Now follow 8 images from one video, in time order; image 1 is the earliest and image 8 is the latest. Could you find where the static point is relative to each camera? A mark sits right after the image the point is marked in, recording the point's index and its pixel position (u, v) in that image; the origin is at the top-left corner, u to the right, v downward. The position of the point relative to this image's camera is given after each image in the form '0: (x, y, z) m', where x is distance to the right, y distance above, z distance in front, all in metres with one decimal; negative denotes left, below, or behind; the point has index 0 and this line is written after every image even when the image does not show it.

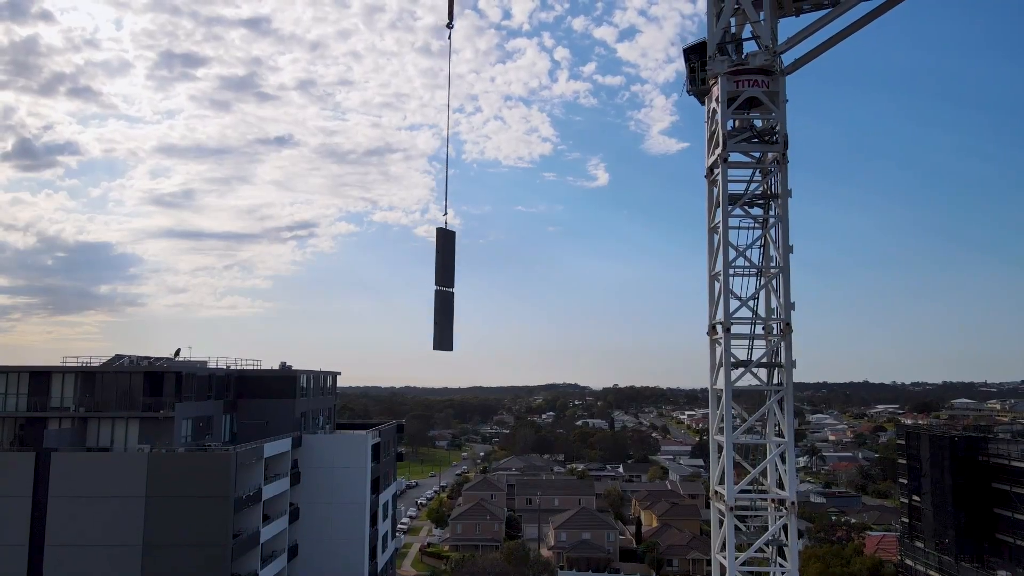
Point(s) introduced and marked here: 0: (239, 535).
0: (-7.7, -6.9, +19.1) m
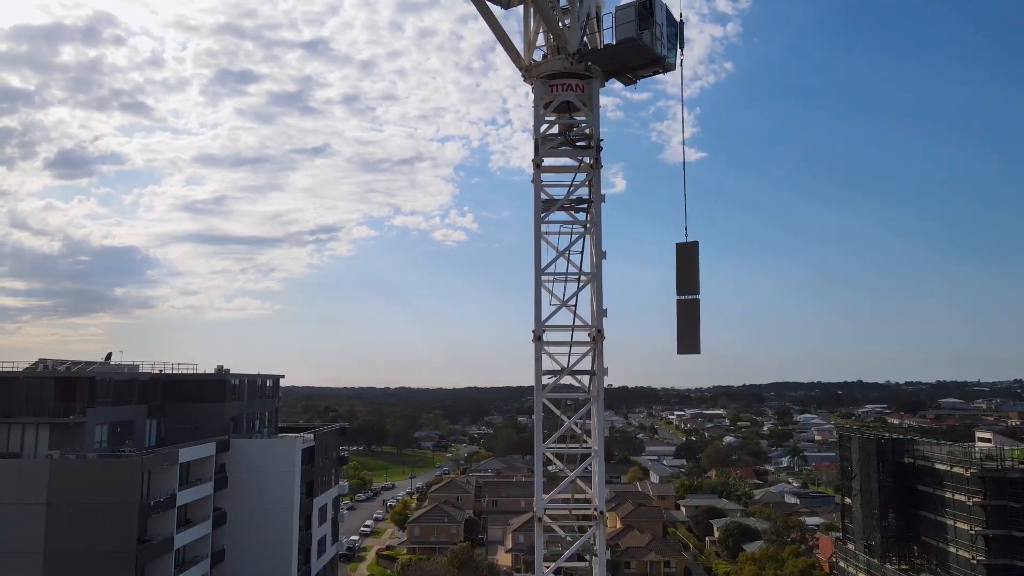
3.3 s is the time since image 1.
0: (-10.2, -7.0, +18.9) m
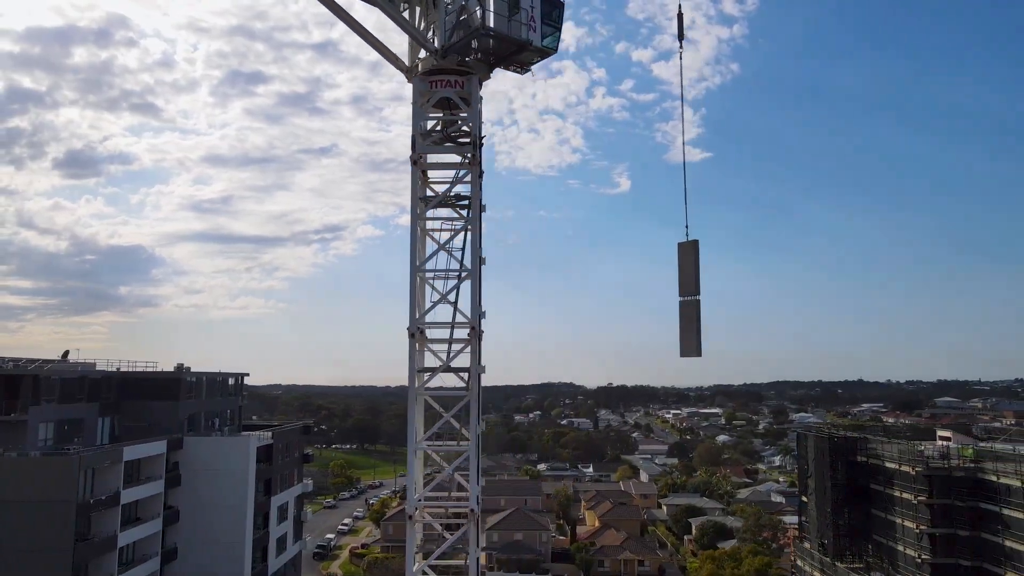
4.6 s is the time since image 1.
0: (-11.8, -7.0, +18.9) m
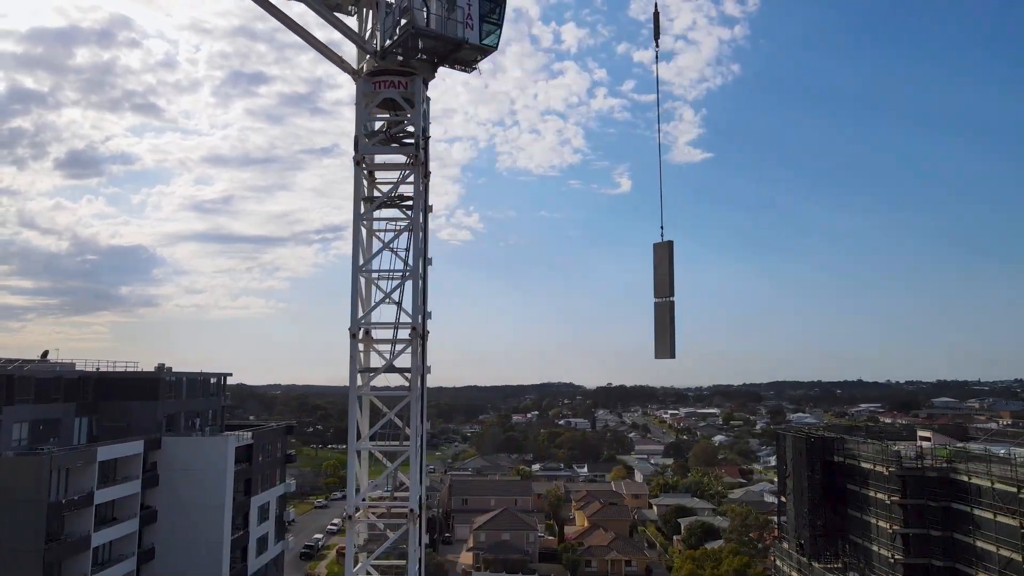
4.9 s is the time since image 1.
0: (-12.6, -7.0, +18.9) m
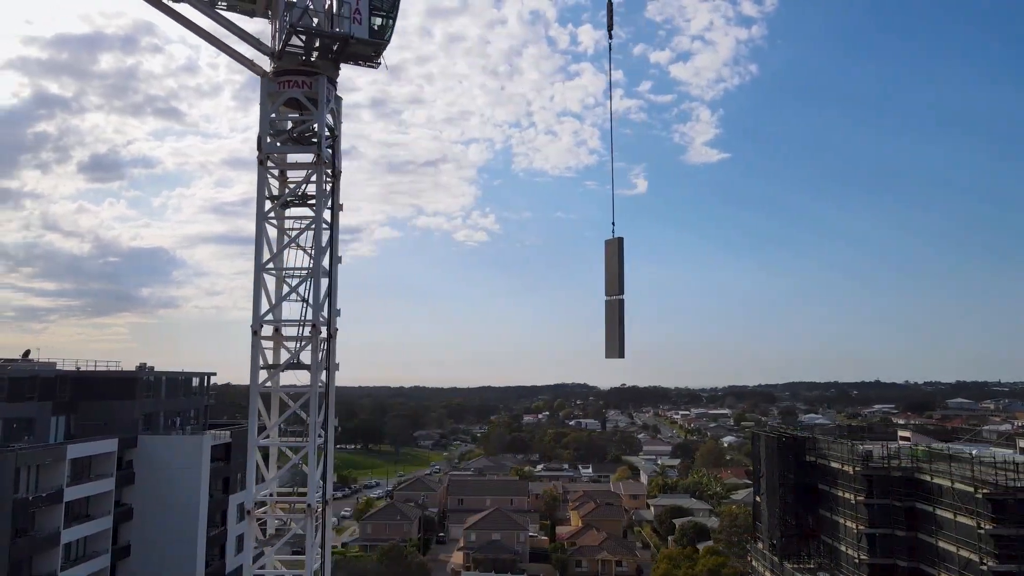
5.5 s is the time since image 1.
0: (-13.6, -7.0, +19.2) m
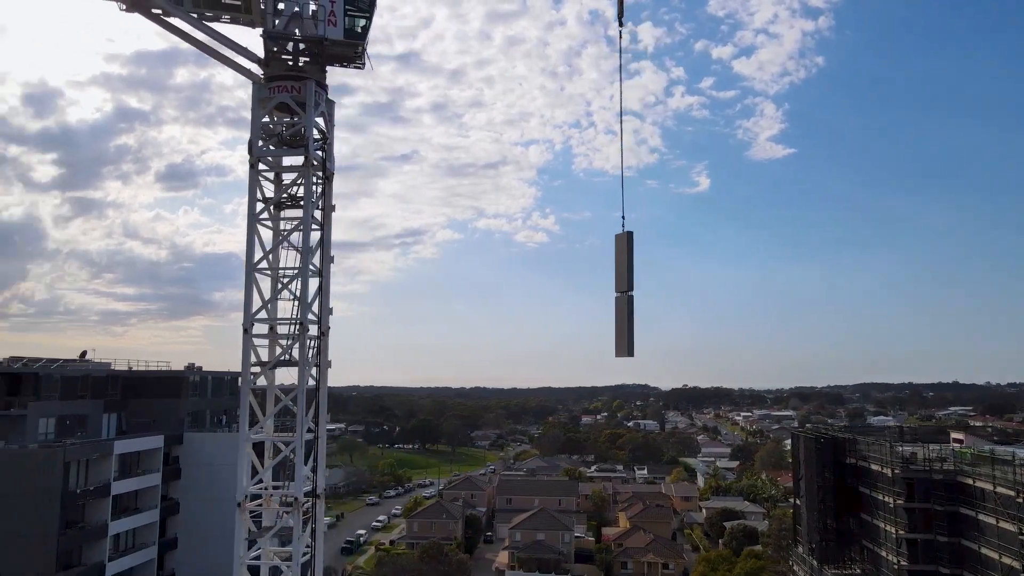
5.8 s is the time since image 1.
0: (-12.9, -7.1, +20.2) m
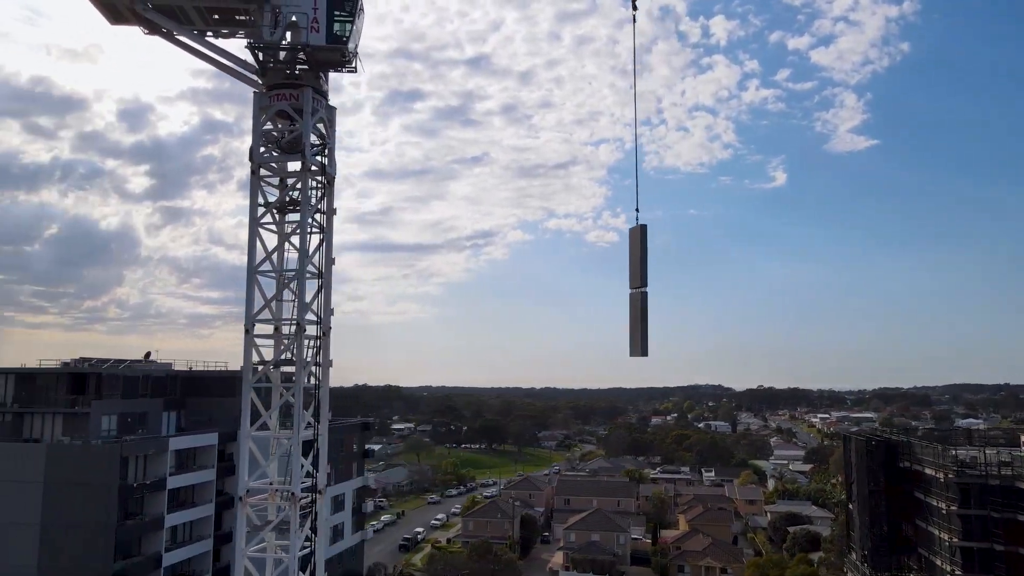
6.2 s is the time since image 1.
0: (-11.8, -7.2, +21.3) m
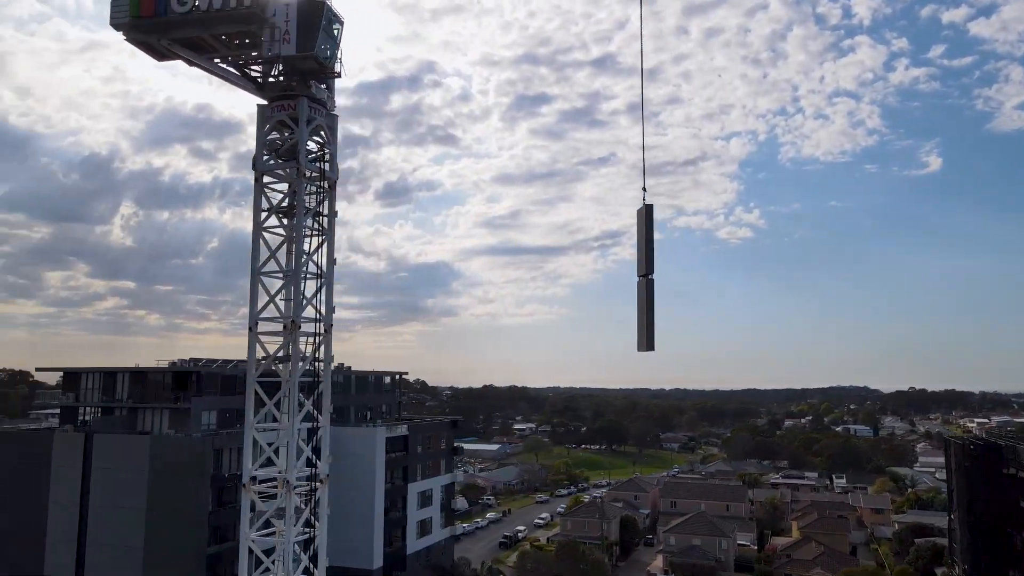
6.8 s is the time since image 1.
0: (-9.6, -7.4, +23.1) m
